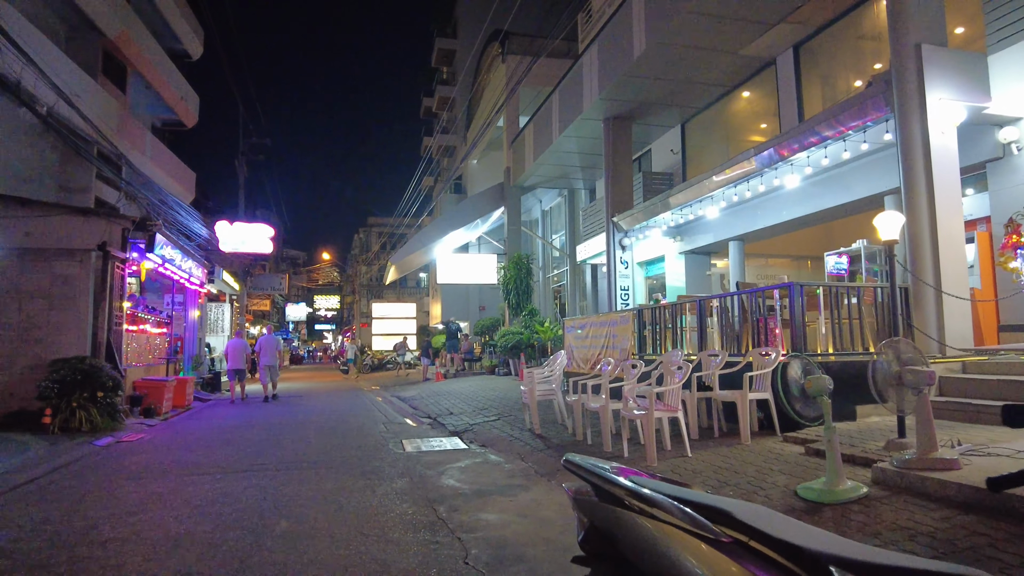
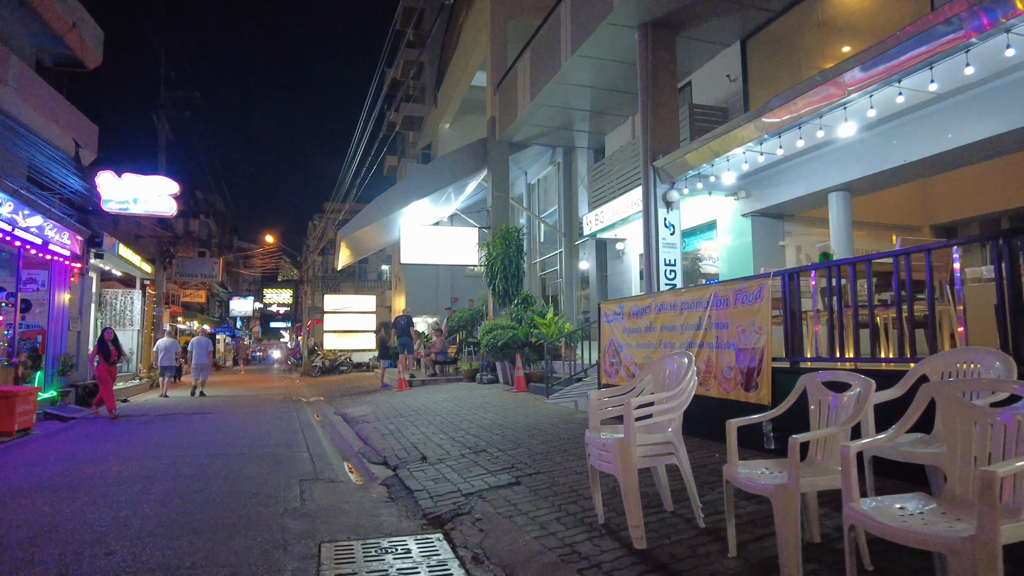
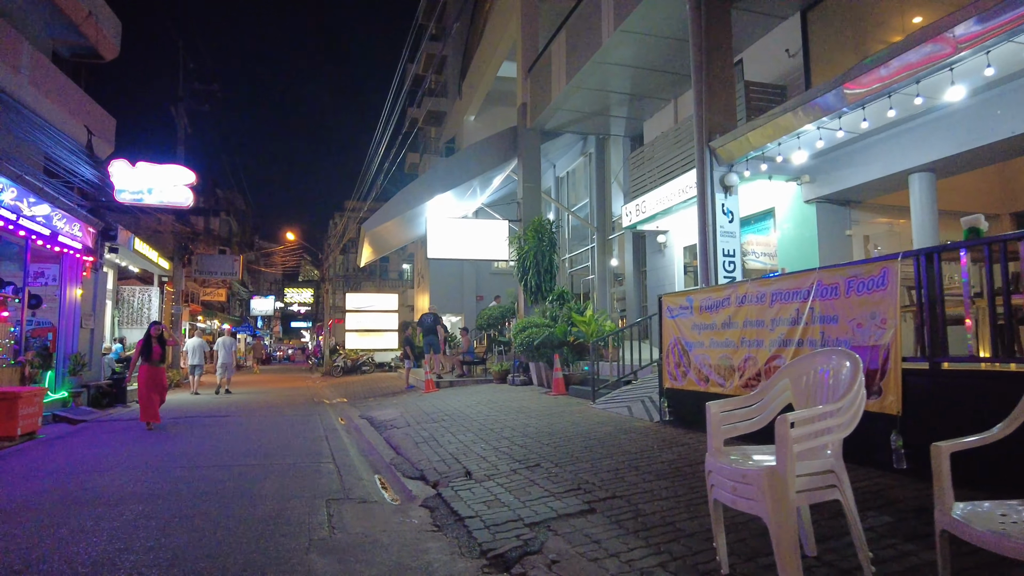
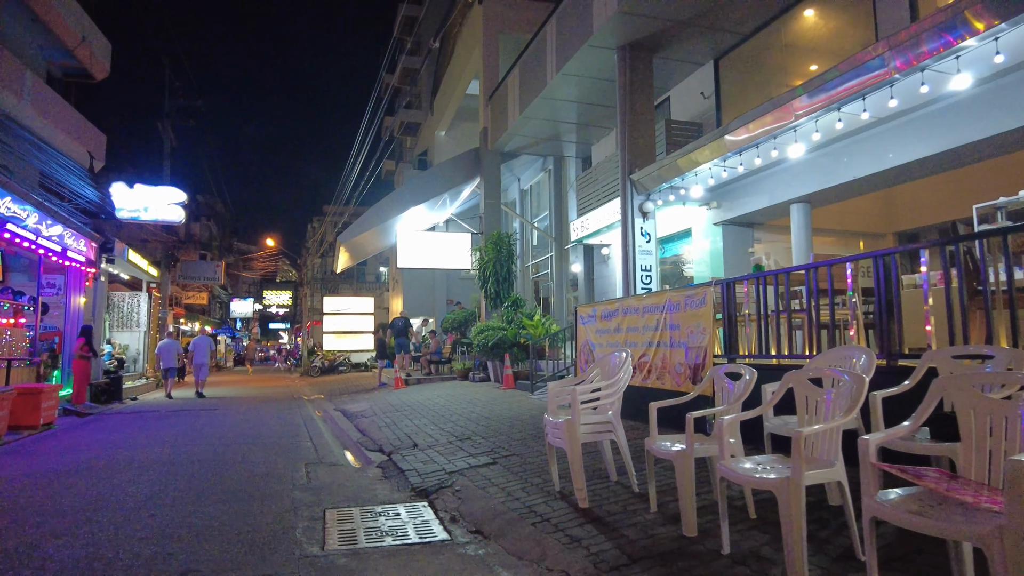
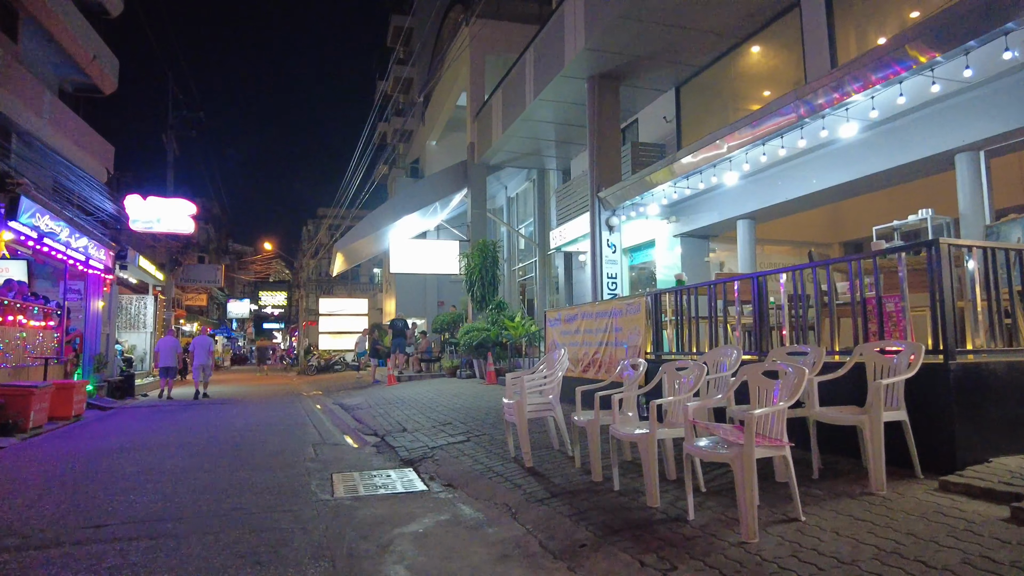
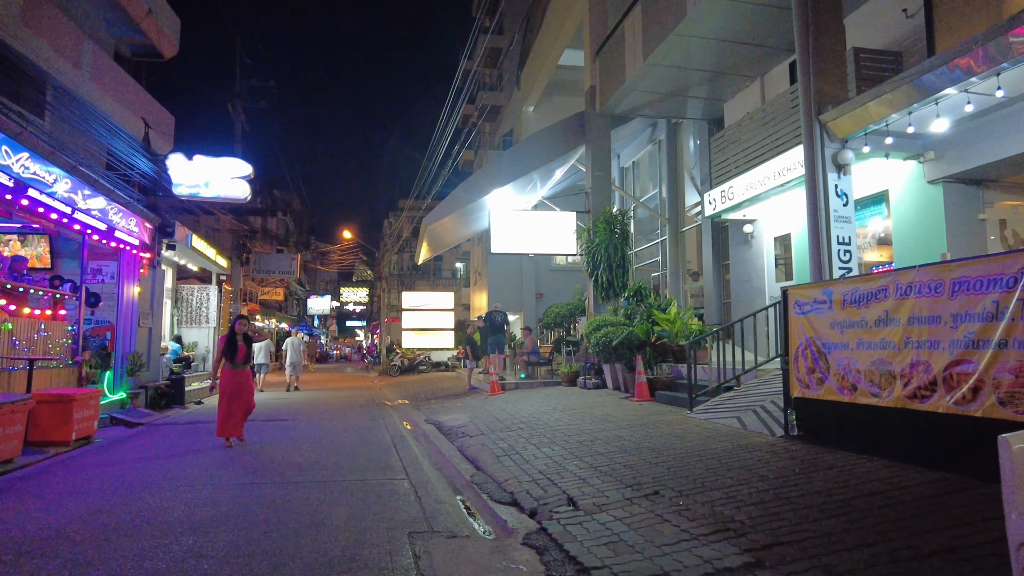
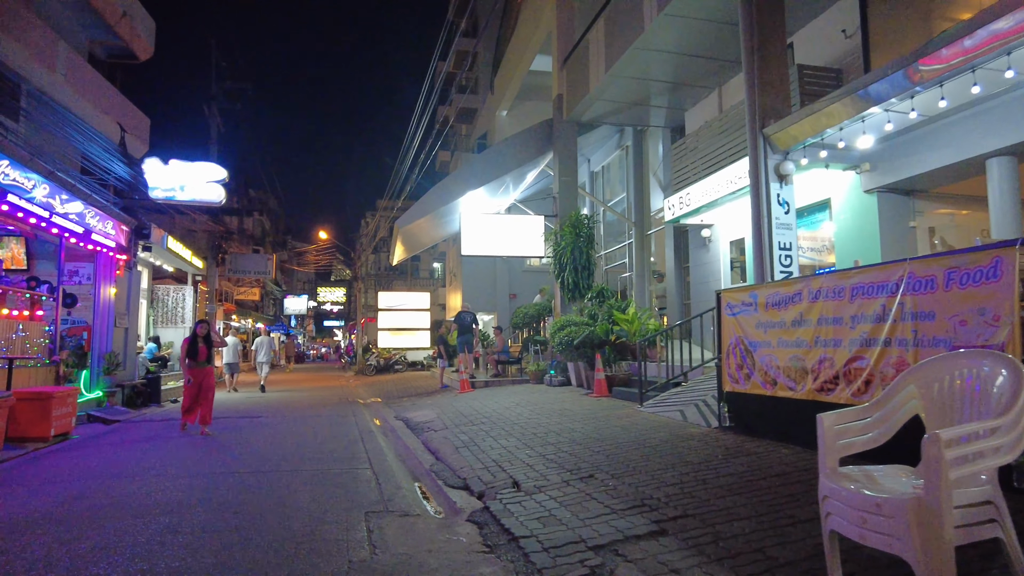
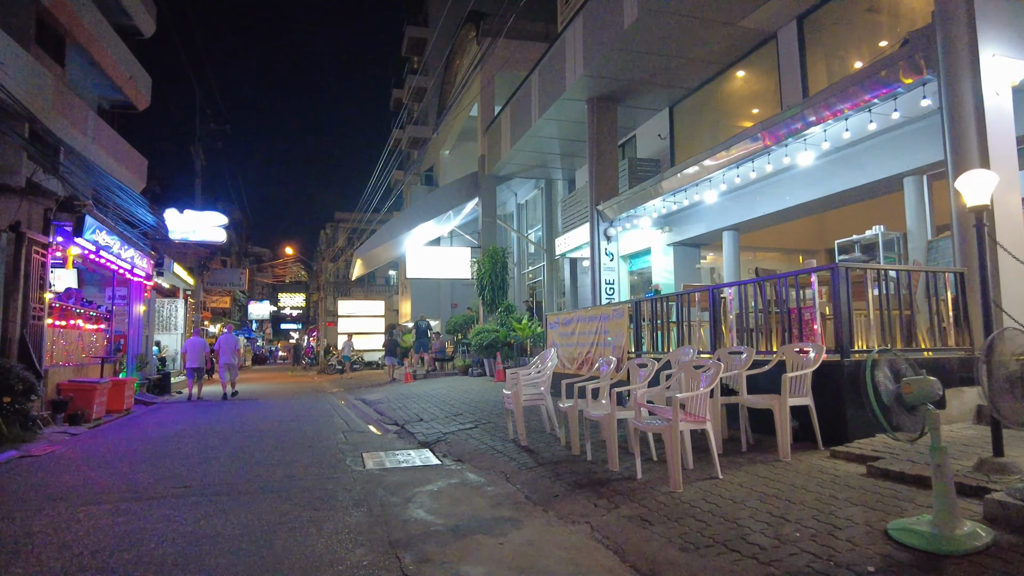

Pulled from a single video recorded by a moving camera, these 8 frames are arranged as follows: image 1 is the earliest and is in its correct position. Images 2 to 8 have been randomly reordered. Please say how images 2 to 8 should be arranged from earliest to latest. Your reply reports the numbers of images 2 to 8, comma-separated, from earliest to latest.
8, 5, 4, 2, 3, 7, 6
